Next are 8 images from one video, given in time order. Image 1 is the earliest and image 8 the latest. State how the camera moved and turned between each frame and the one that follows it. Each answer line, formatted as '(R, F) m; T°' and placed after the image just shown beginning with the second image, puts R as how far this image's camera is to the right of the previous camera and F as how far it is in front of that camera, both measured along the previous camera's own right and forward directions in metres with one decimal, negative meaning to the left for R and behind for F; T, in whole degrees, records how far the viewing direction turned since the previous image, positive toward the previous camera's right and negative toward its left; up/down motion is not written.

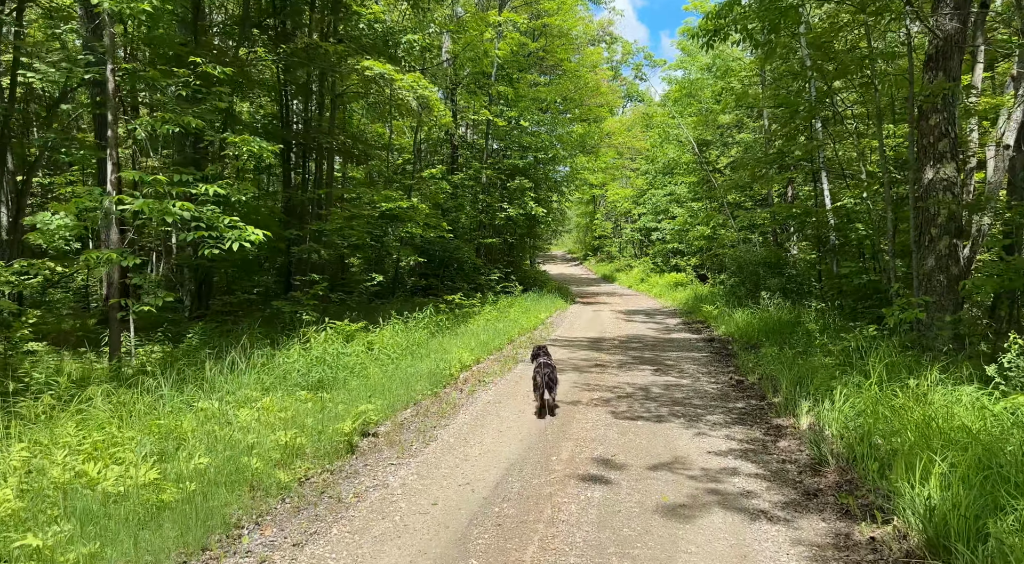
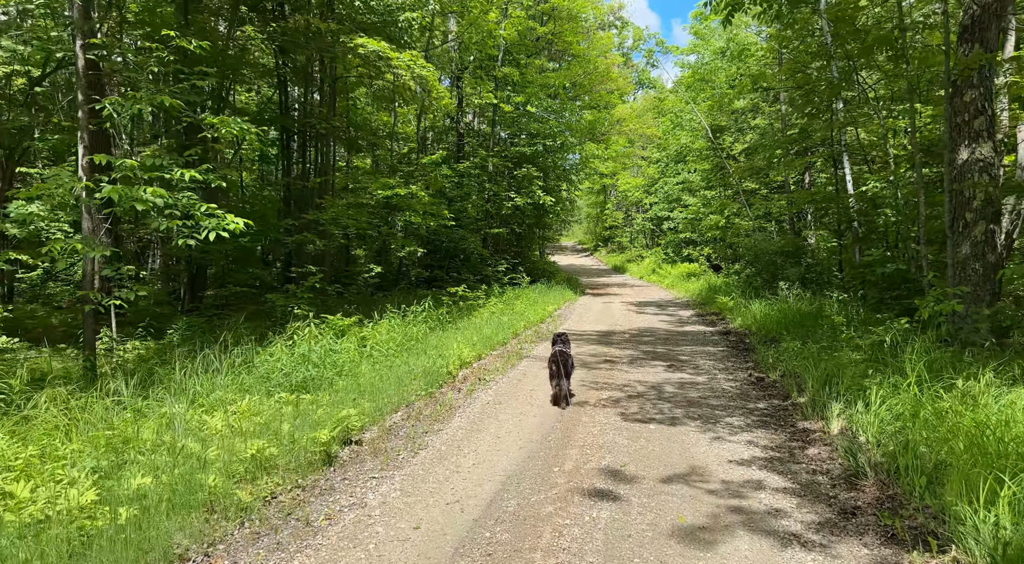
(+0.1, +0.6) m; -1°
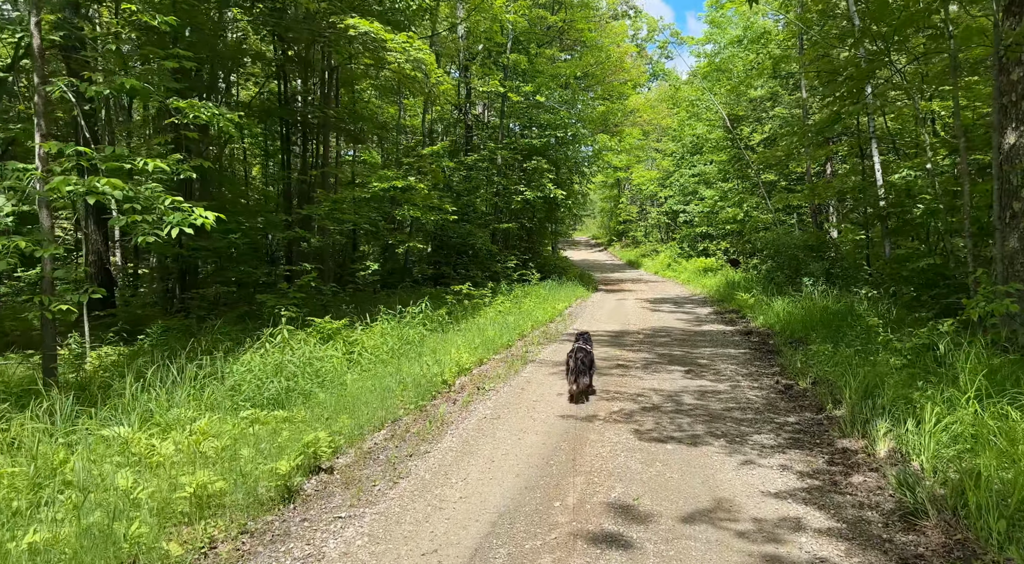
(+0.1, +0.7) m; -1°
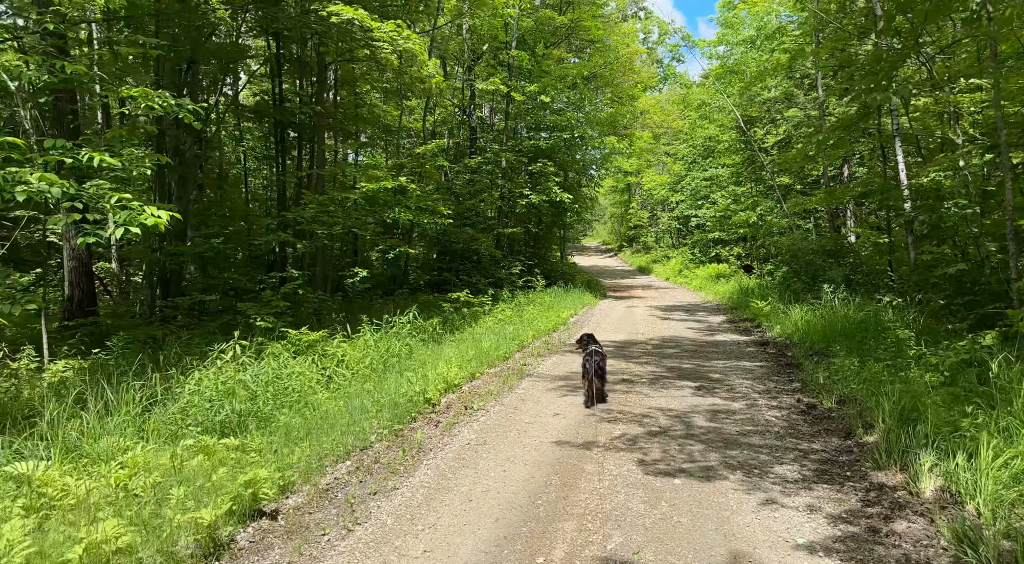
(+0.2, +0.7) m; -1°
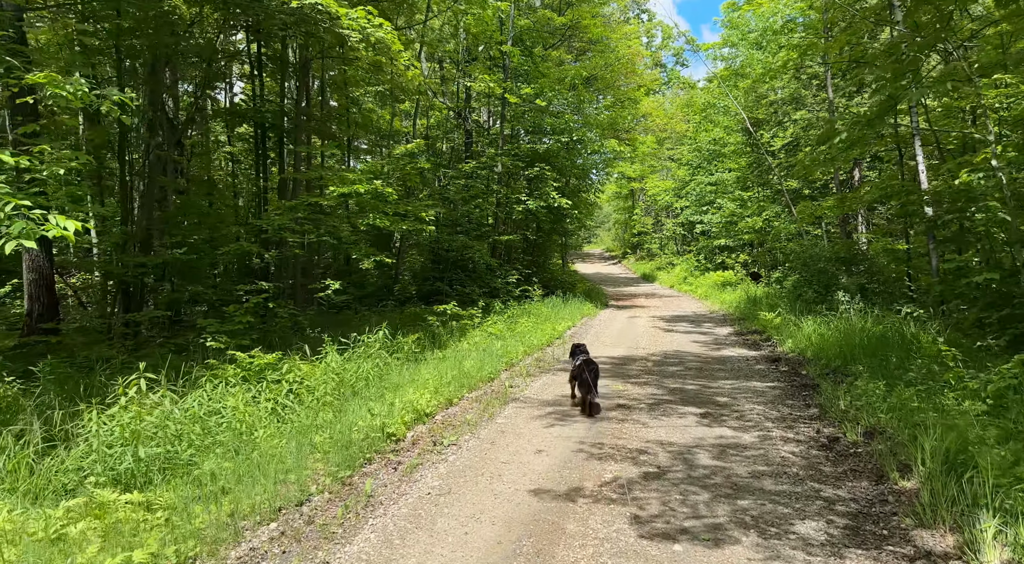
(+0.2, +0.8) m; 0°
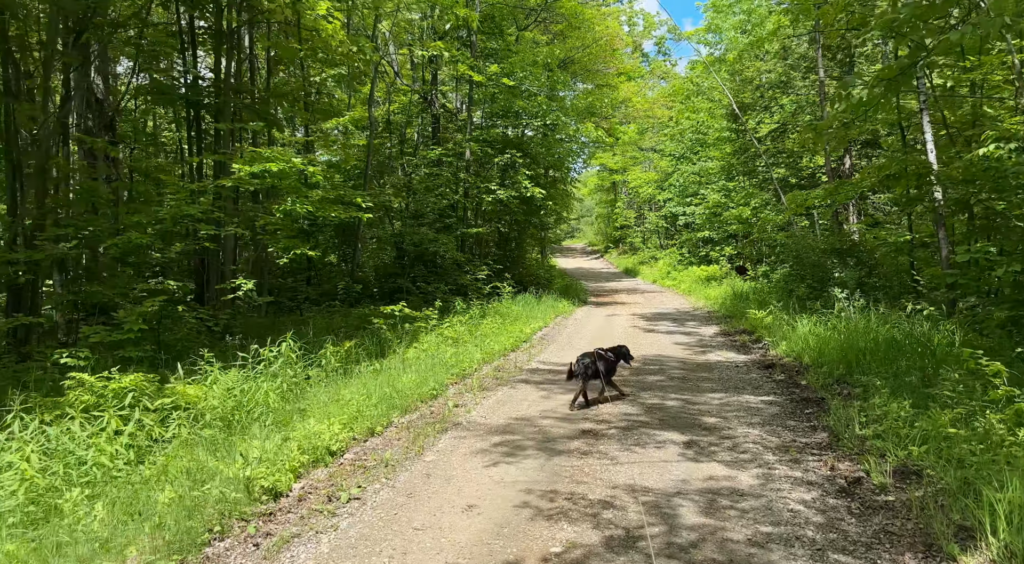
(+0.4, +1.3) m; +1°
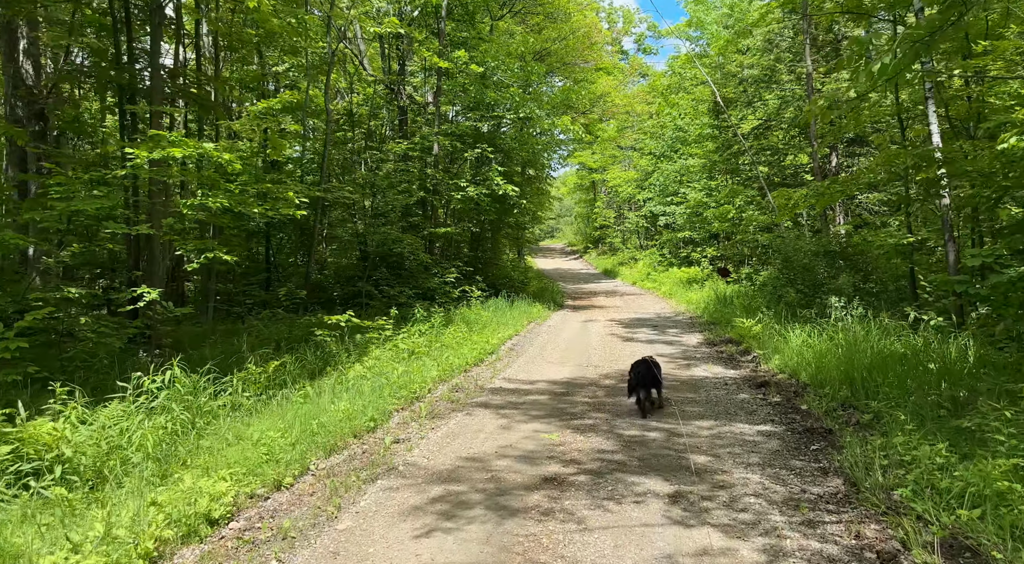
(+0.2, +1.1) m; +2°
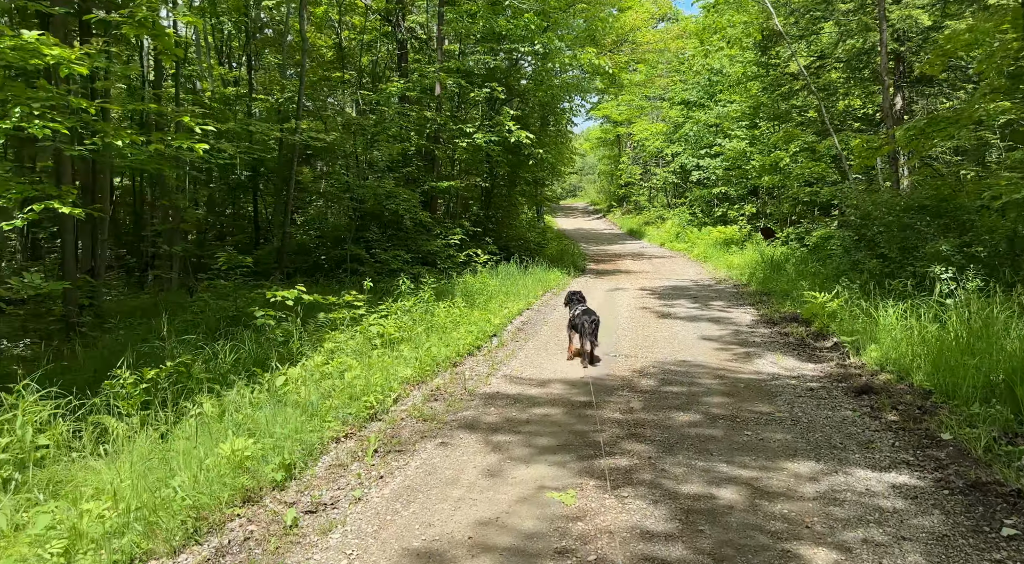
(+0.2, +2.2) m; -2°
